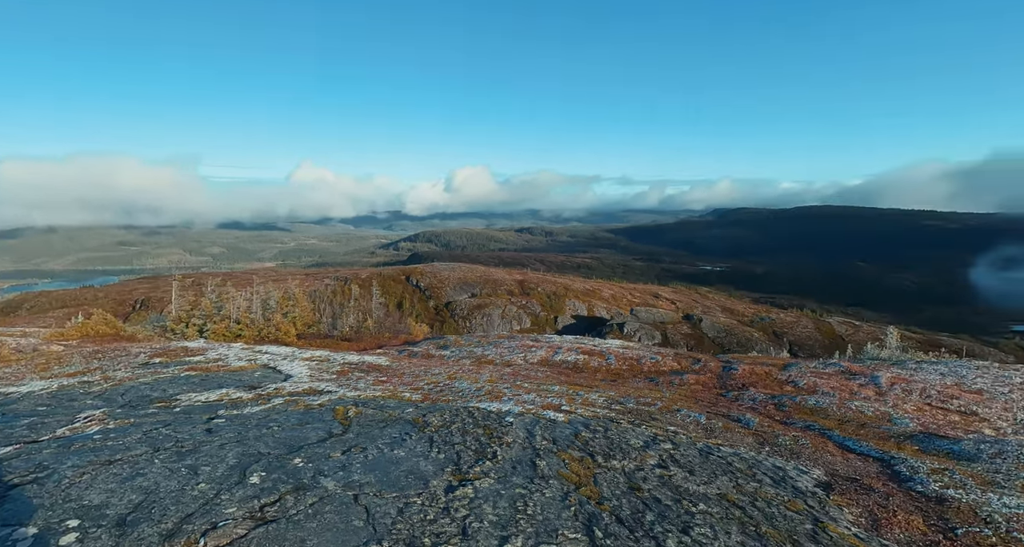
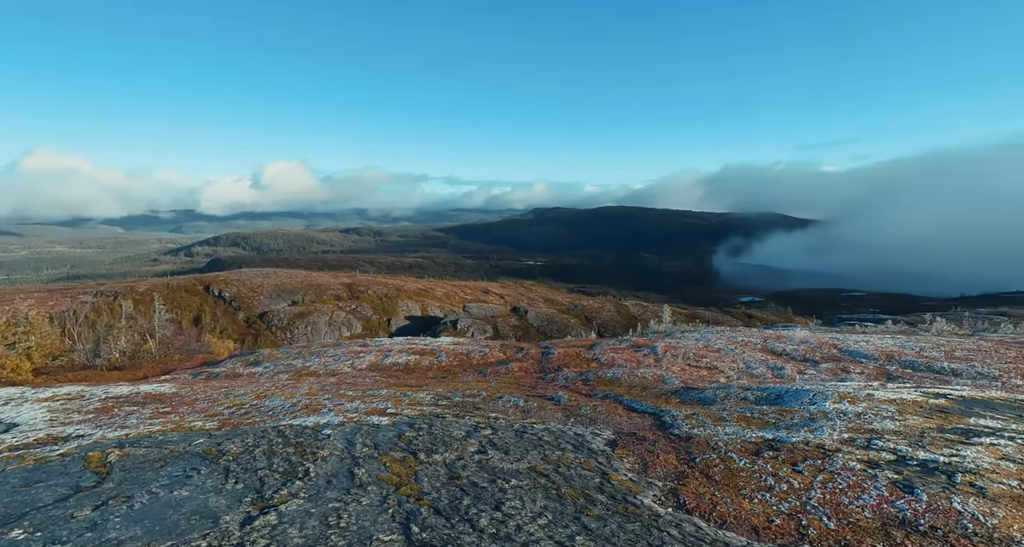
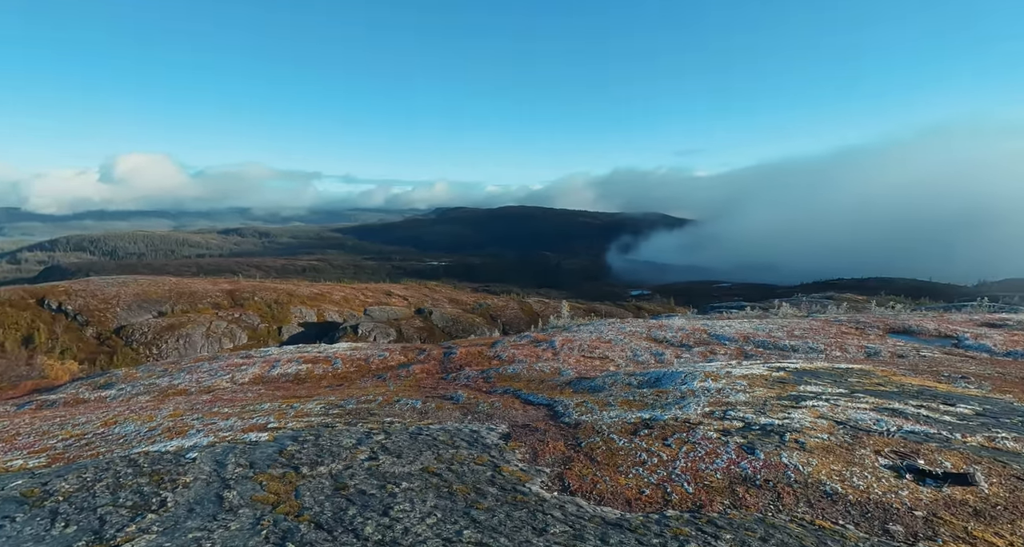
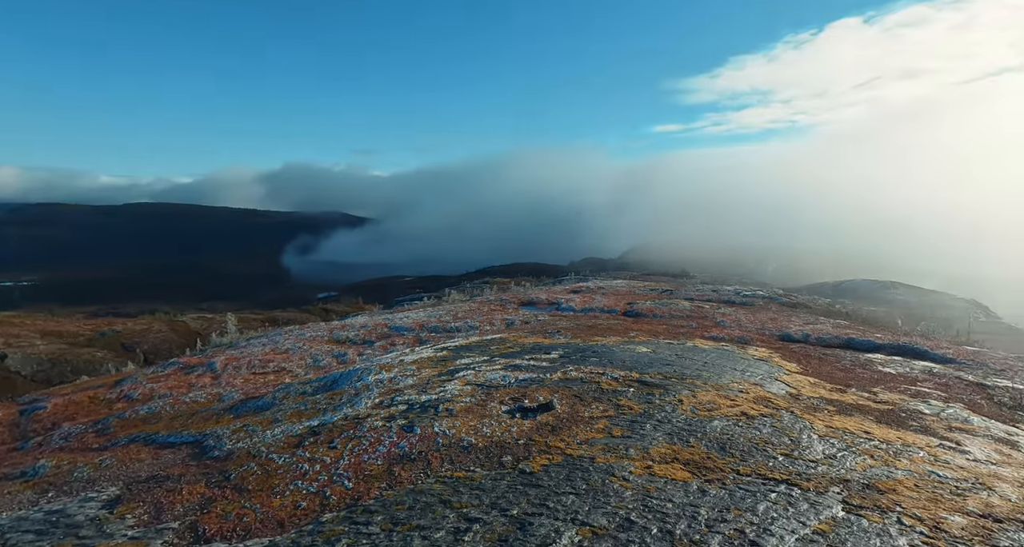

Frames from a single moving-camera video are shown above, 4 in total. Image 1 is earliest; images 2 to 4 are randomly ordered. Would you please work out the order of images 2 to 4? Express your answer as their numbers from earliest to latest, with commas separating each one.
2, 3, 4
